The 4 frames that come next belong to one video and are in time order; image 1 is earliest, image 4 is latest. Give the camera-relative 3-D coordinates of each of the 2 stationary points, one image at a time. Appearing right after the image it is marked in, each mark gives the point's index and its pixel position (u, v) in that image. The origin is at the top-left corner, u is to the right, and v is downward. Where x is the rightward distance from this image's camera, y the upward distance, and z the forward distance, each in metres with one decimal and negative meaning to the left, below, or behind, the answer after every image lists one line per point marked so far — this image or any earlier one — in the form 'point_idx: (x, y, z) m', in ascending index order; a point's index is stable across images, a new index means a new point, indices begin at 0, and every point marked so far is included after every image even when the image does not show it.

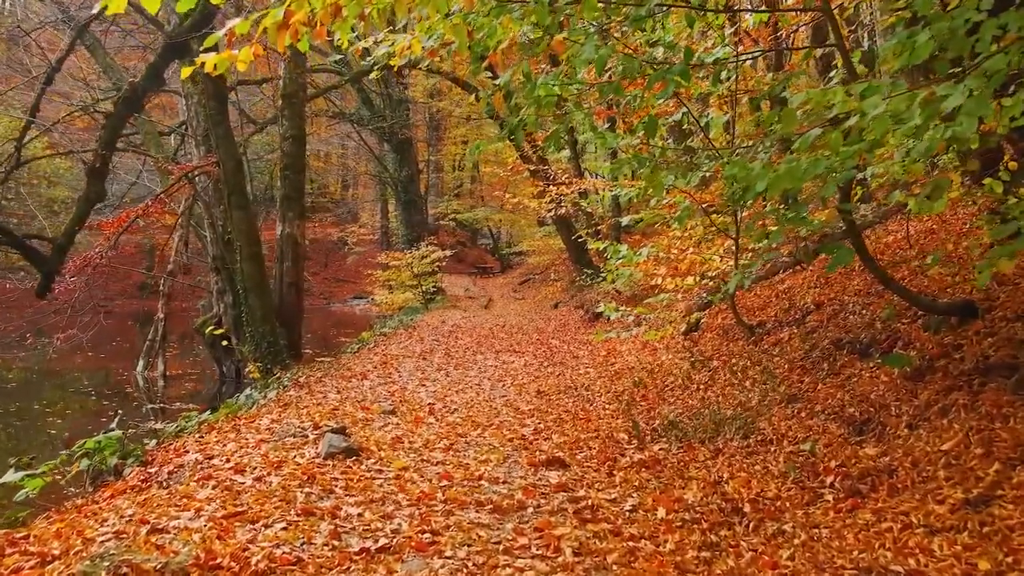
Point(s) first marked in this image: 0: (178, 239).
0: (-8.6, +1.3, +16.6) m
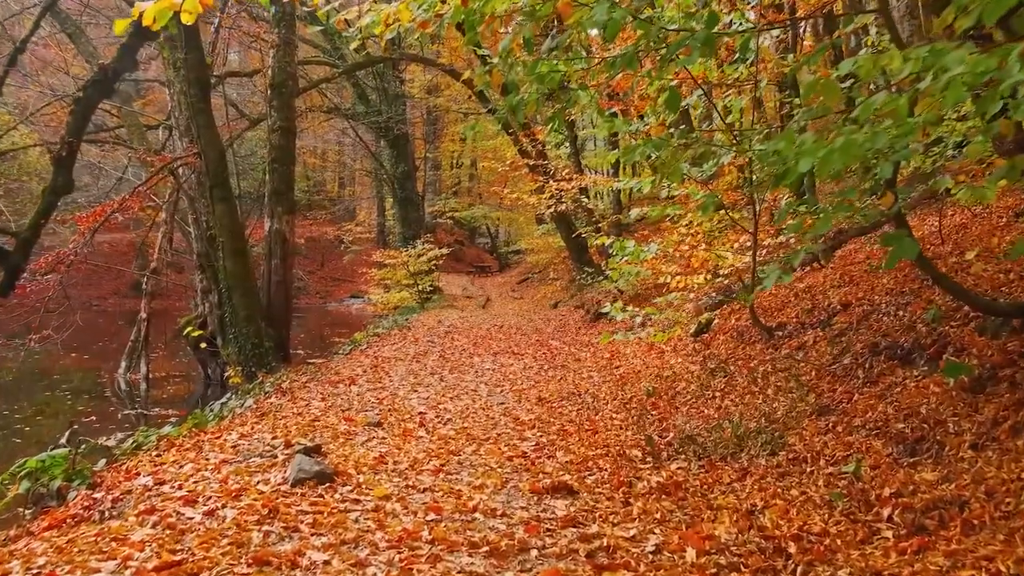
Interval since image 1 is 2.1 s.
0: (-8.6, +1.3, +15.8) m
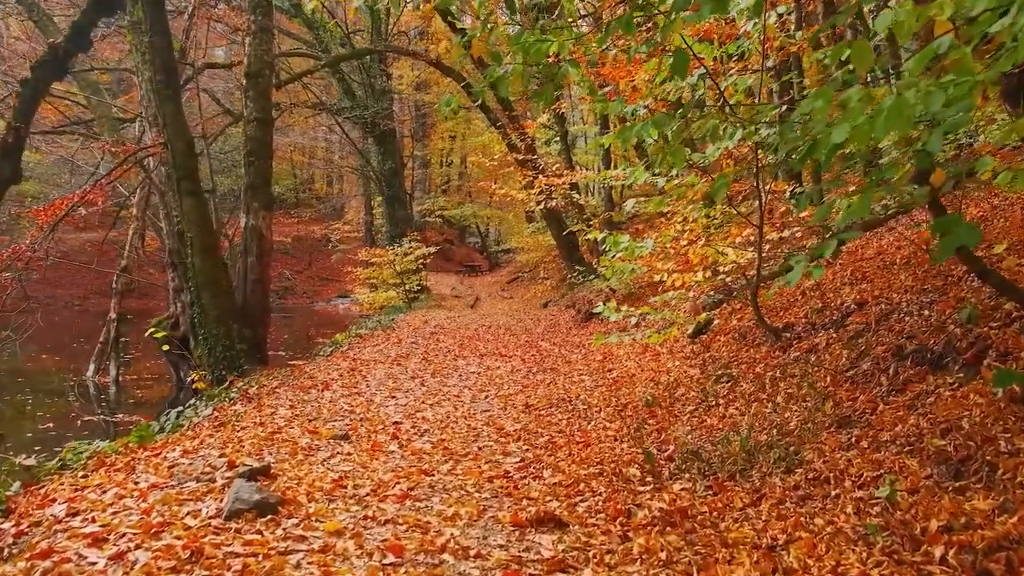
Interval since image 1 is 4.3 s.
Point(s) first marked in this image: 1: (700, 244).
0: (-8.9, +1.3, +14.9) m
1: (+2.4, +0.6, +8.2) m
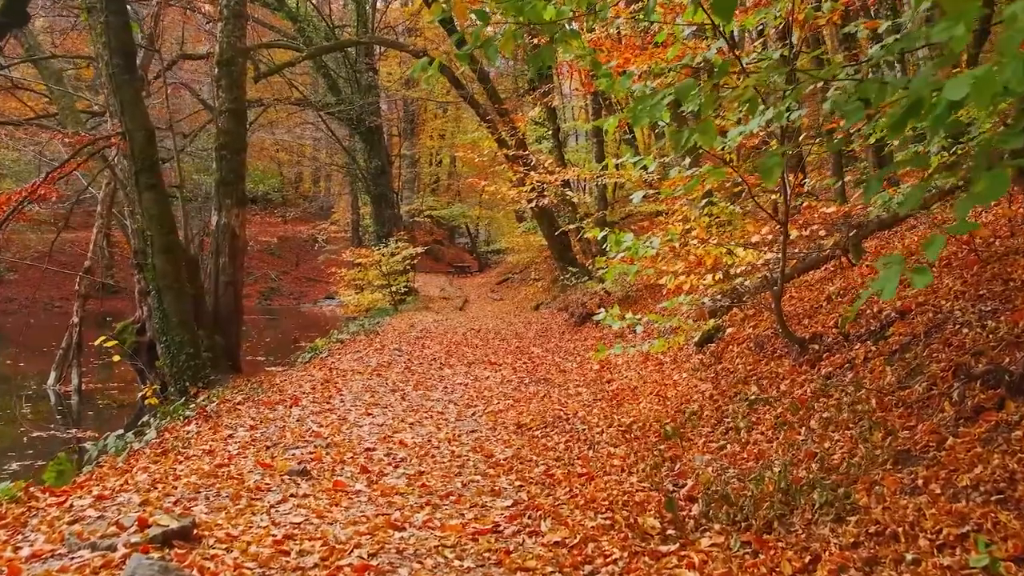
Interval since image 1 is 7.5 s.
0: (-9.1, +1.3, +13.8) m
1: (+2.3, +0.5, +7.3) m
